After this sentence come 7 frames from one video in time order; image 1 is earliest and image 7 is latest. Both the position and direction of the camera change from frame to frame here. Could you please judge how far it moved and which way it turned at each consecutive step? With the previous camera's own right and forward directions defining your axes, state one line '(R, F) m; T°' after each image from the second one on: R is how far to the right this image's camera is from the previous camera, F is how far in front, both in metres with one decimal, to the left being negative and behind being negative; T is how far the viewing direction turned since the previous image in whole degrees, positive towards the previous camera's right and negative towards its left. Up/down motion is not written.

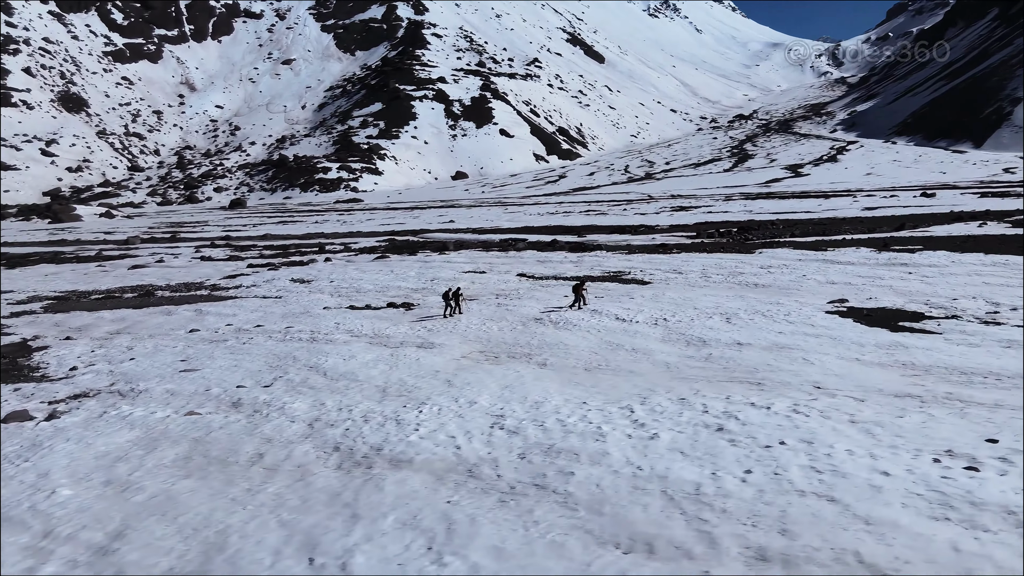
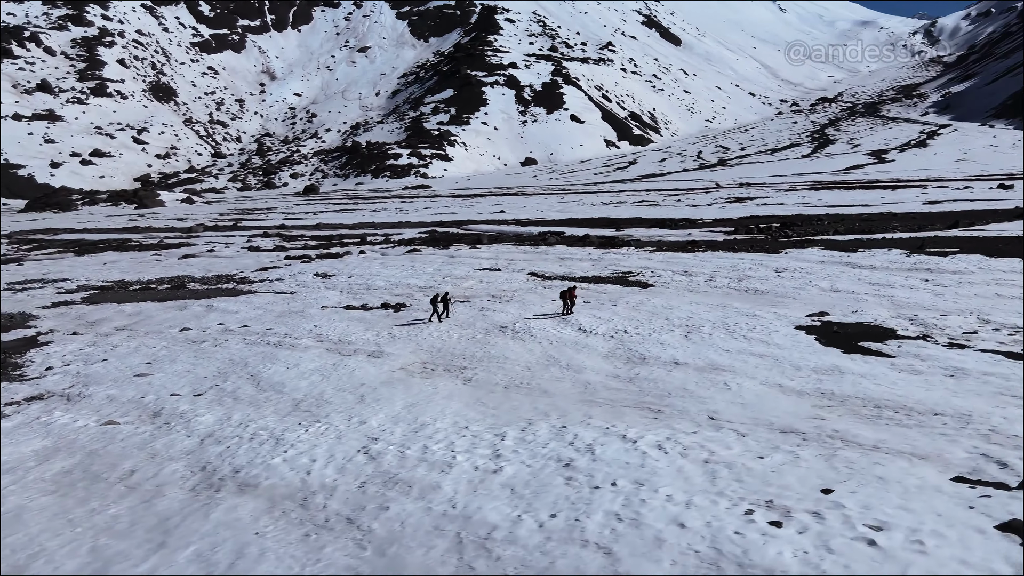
(+2.5, 0.0) m; -5°
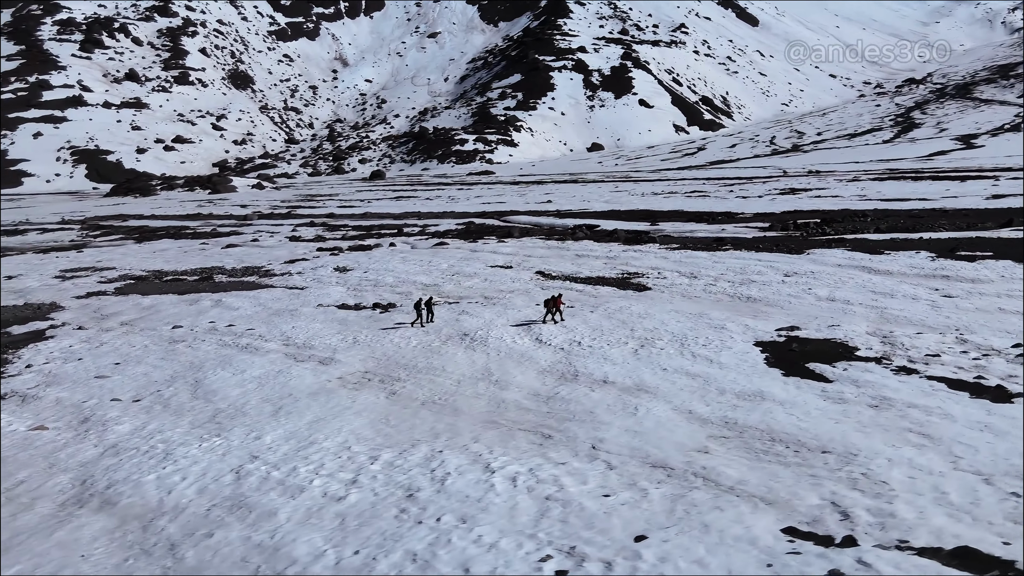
(+2.5, +0.1) m; -5°
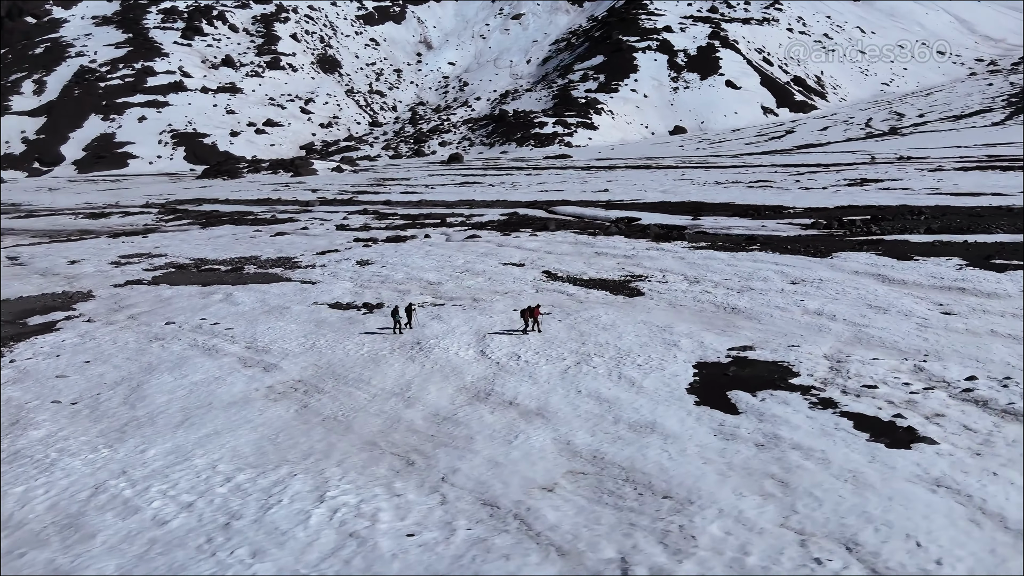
(+3.1, +0.1) m; -6°
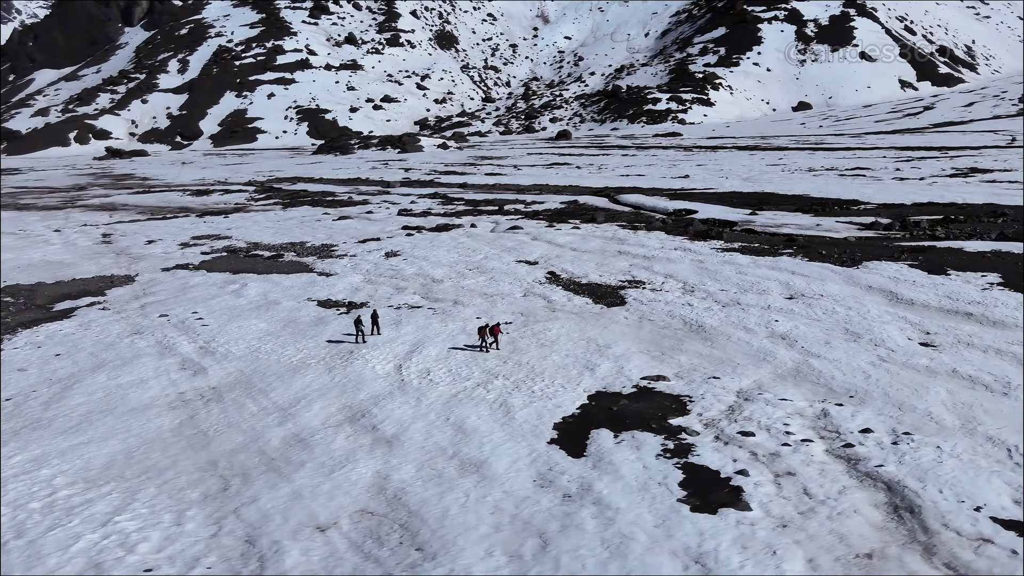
(+4.4, +0.3) m; -8°
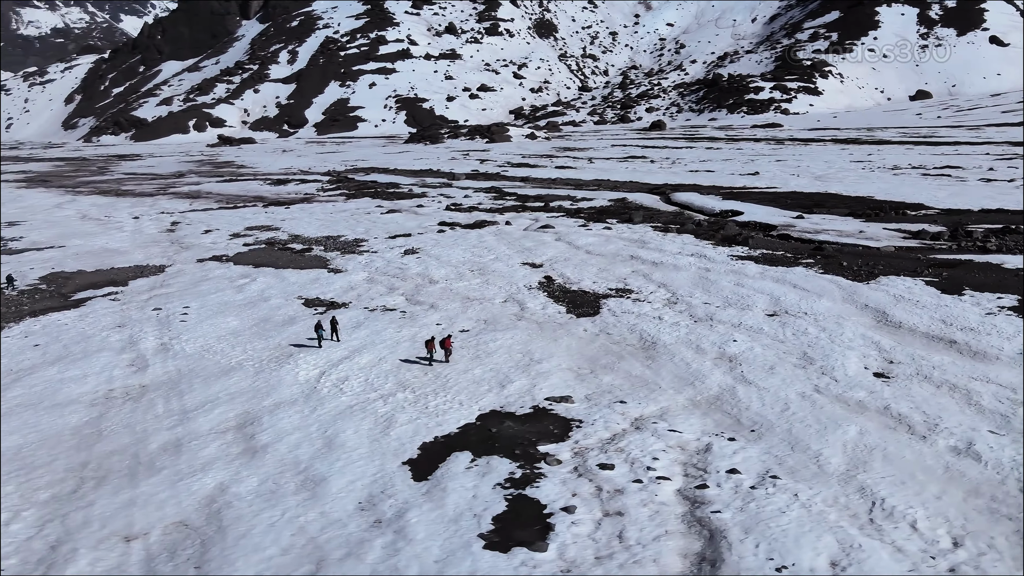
(+4.1, +0.3) m; -7°
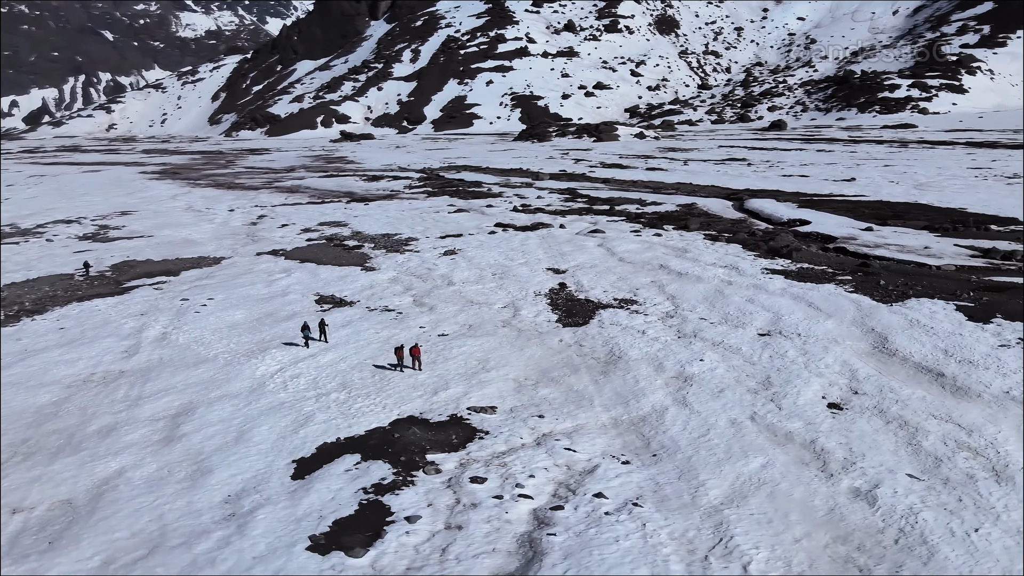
(+4.0, 0.0) m; -8°
